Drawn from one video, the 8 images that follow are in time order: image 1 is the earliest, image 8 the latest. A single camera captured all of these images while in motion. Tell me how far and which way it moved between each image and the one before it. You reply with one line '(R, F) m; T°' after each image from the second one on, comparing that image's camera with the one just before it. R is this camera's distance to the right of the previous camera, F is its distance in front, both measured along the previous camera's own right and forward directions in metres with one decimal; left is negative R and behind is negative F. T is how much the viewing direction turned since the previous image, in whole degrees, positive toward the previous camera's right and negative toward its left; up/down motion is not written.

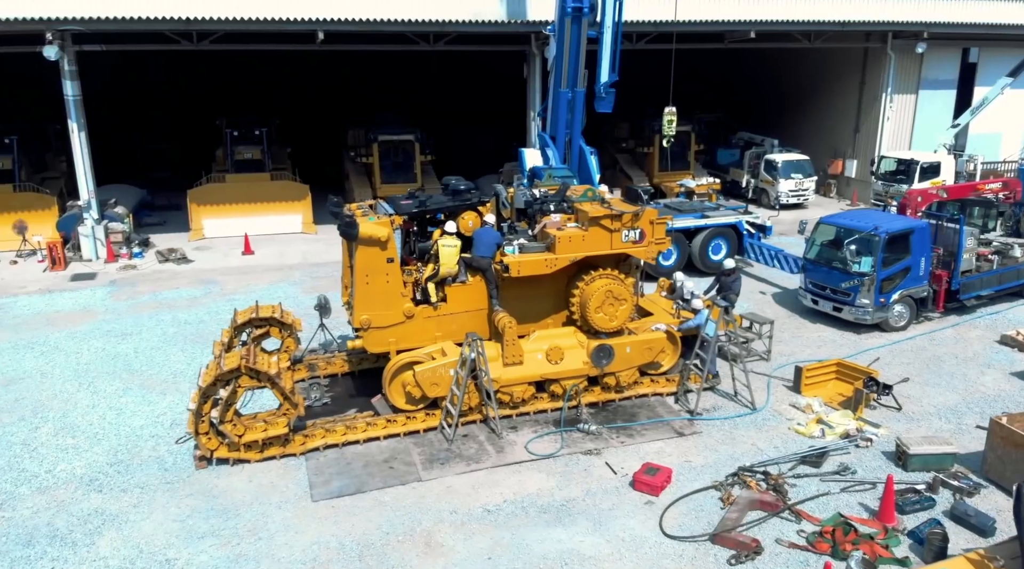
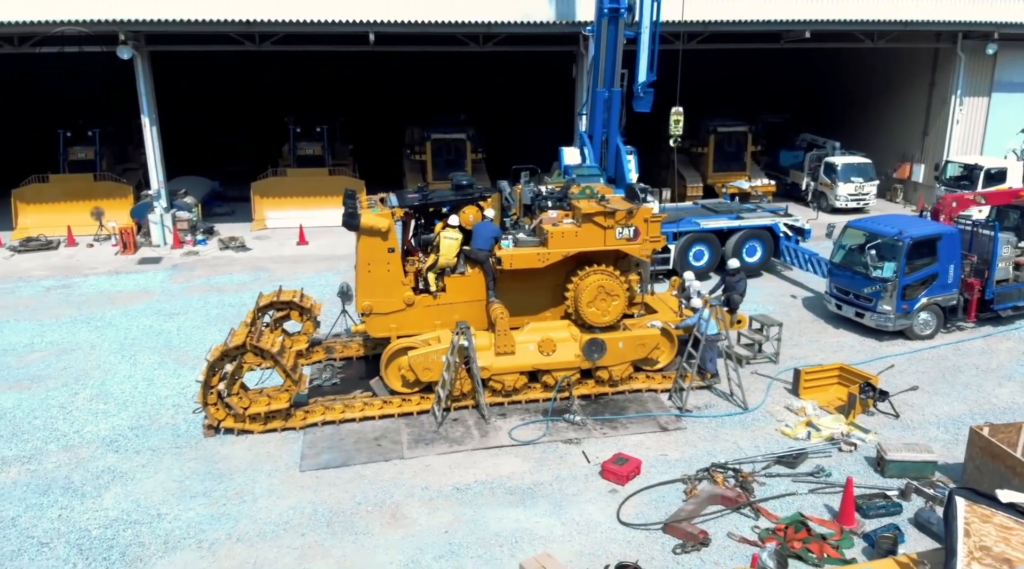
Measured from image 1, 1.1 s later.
(+1.0, -0.2) m; -6°
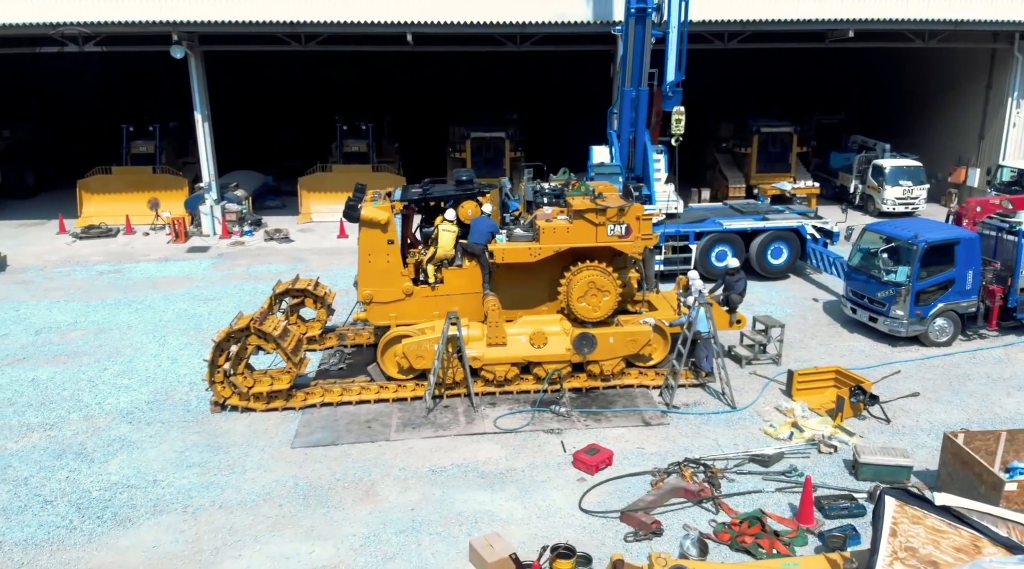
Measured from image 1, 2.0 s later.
(+0.8, -0.2) m; -5°
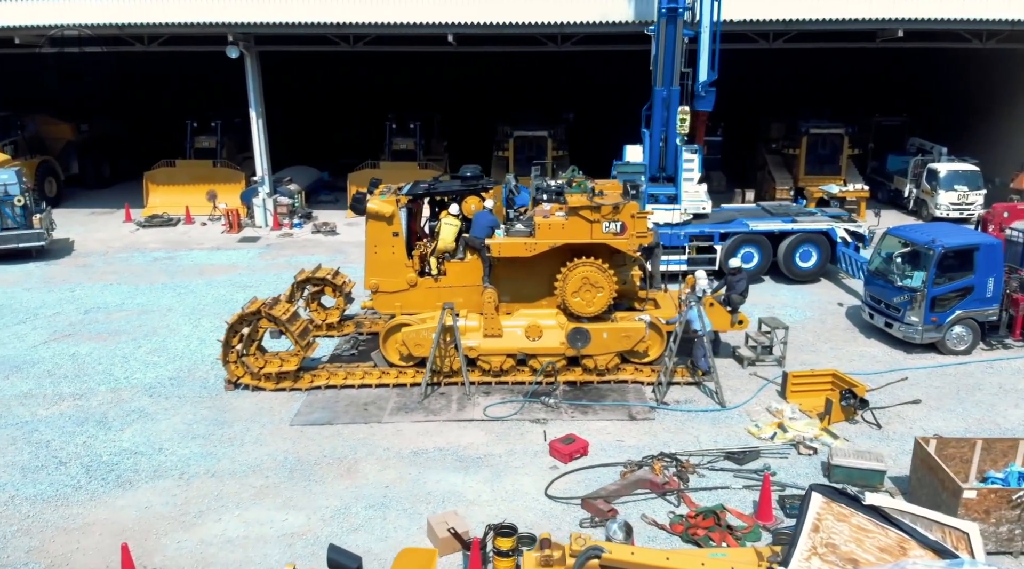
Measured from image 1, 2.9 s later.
(+0.9, -0.2) m; -5°
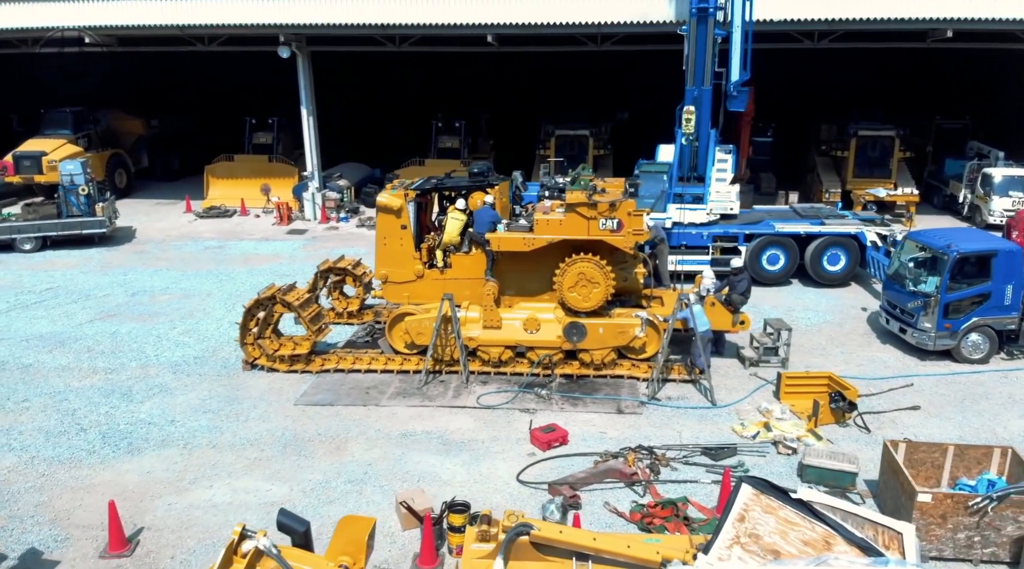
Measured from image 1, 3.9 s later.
(+0.8, -0.2) m; -5°
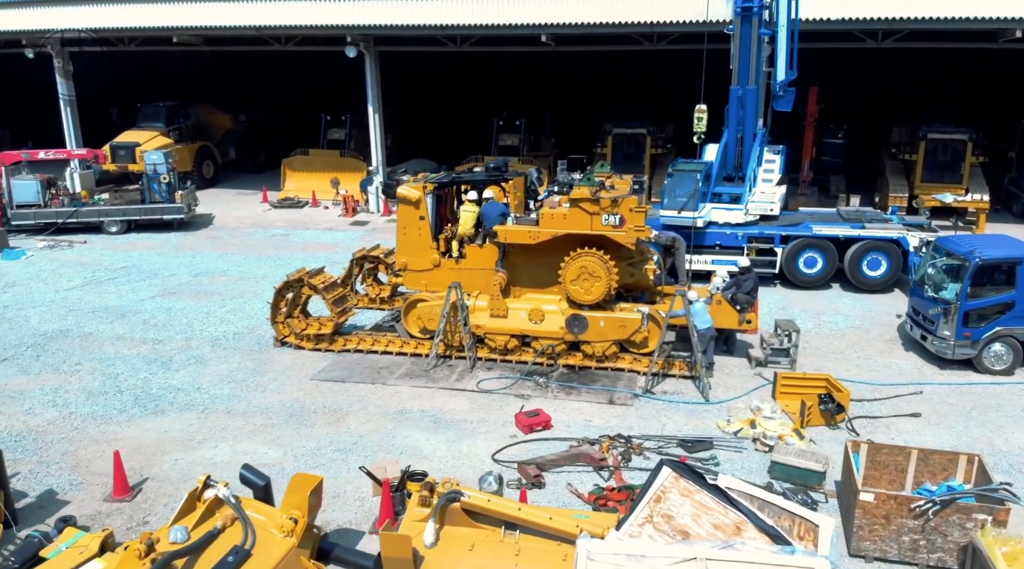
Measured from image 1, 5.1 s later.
(+1.1, -0.3) m; -7°
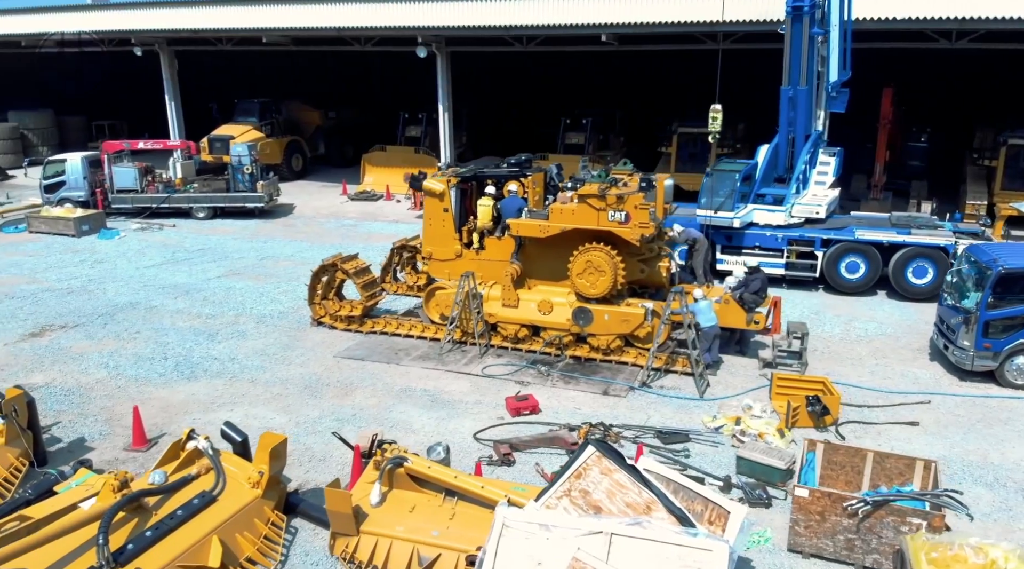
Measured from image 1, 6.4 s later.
(+1.2, -0.3) m; -8°
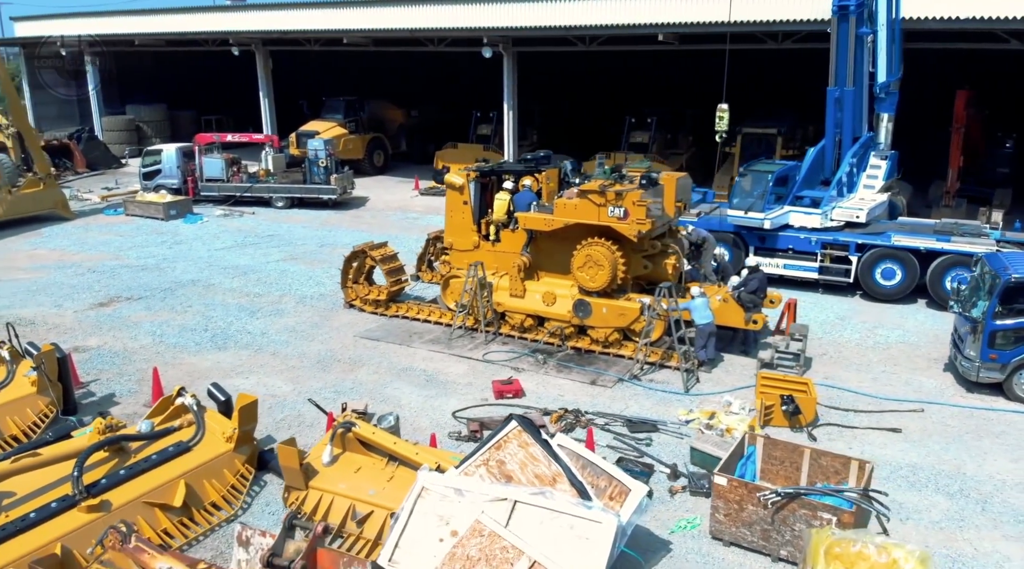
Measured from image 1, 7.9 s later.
(+1.3, -0.4) m; -8°
